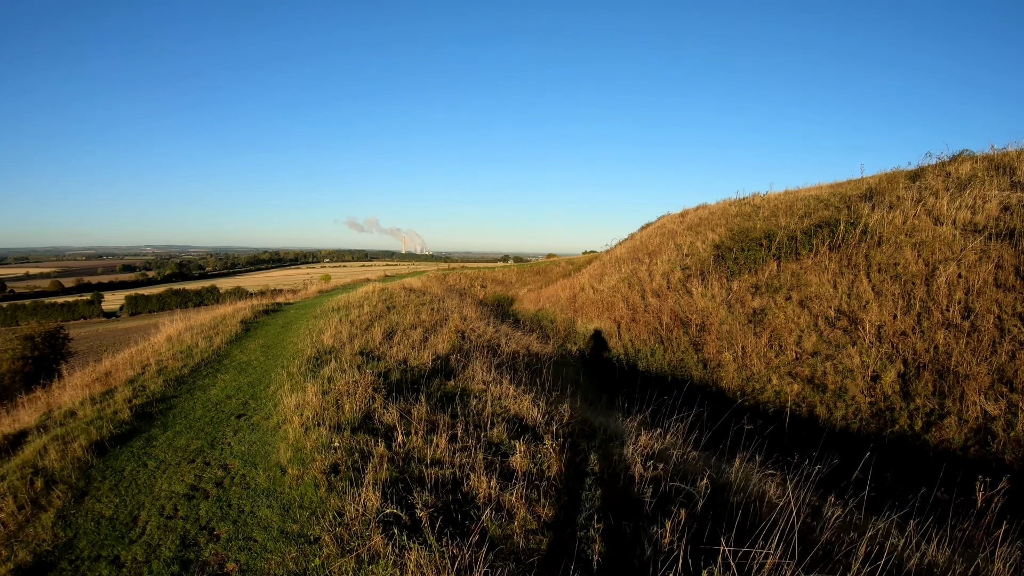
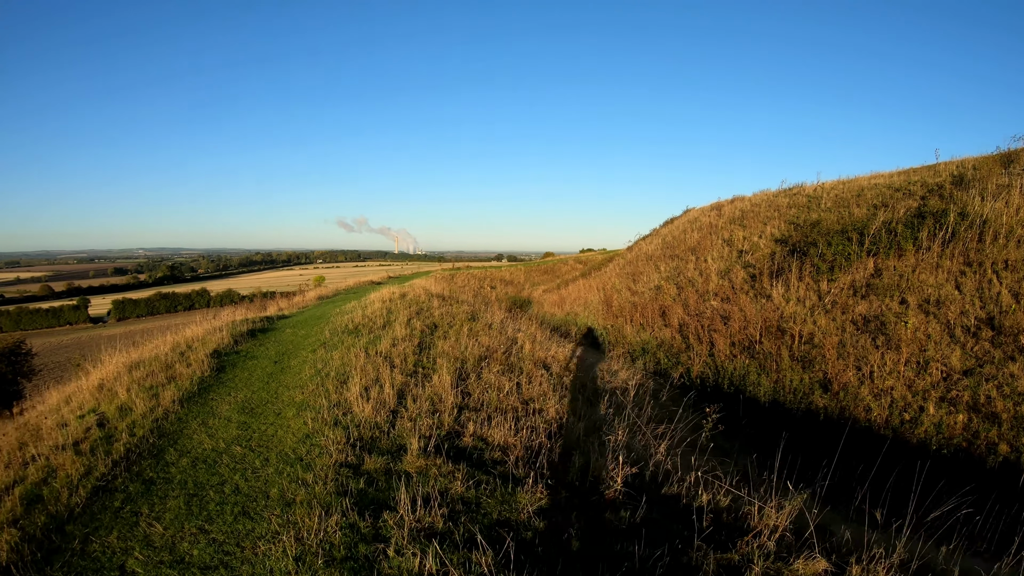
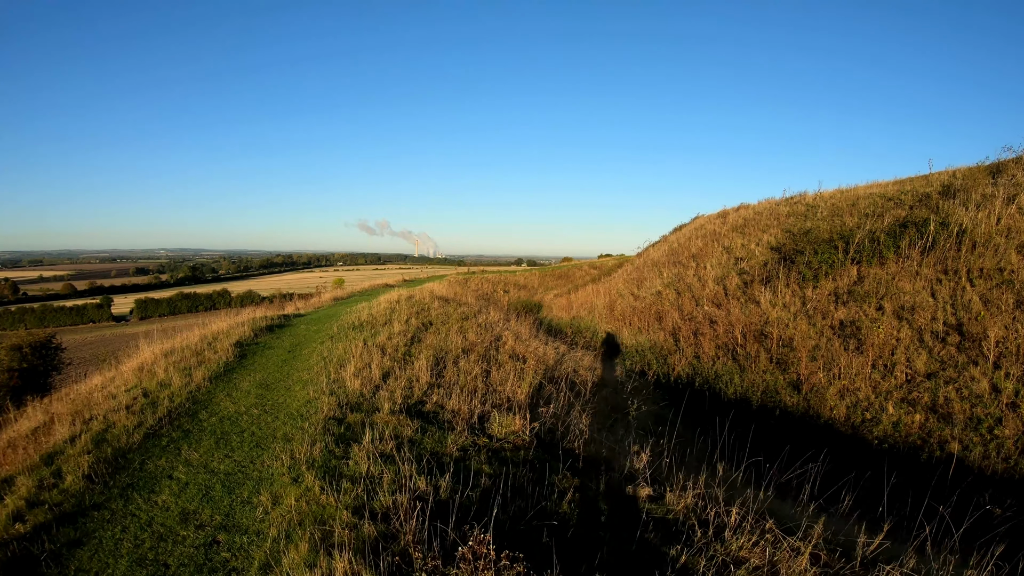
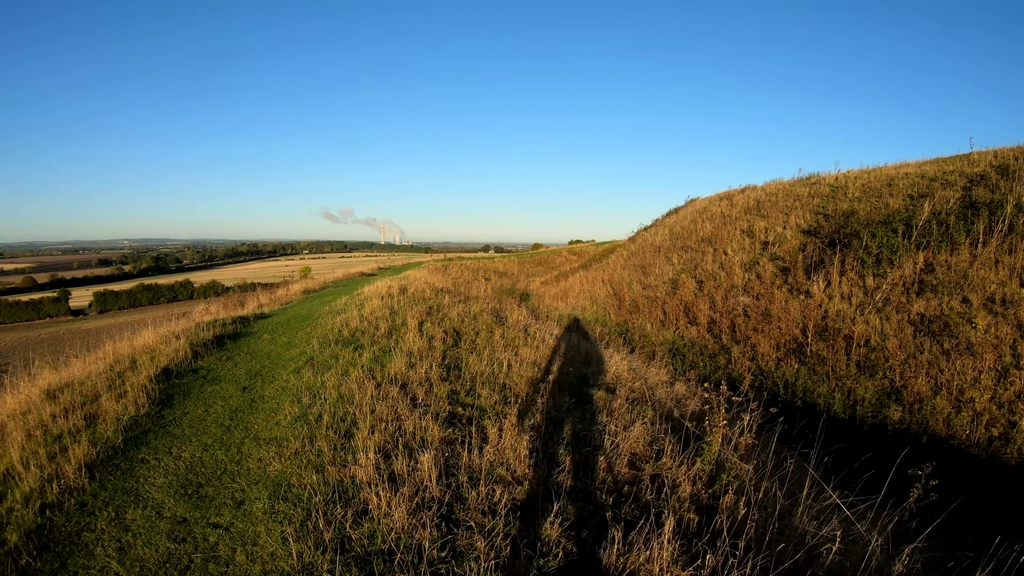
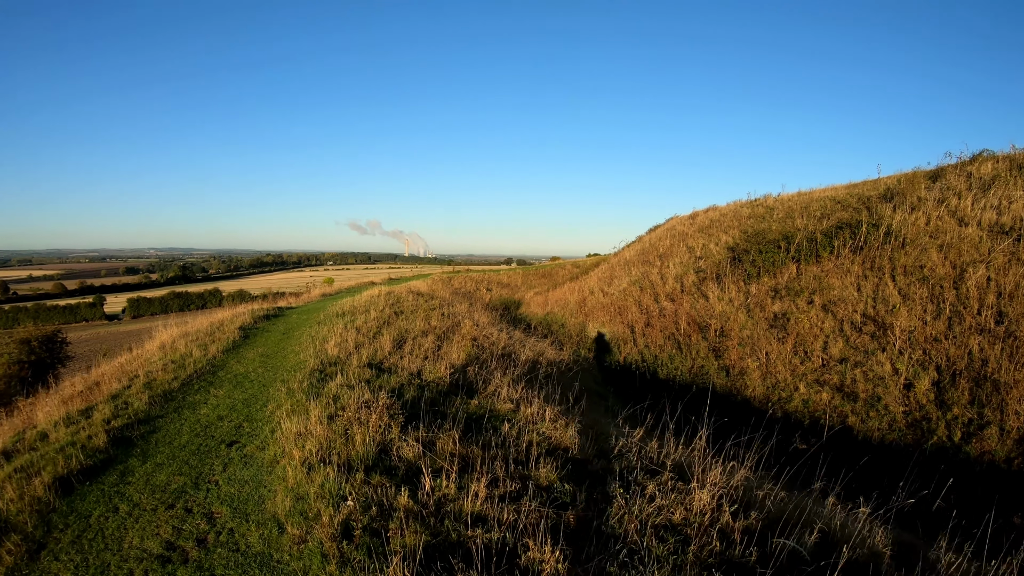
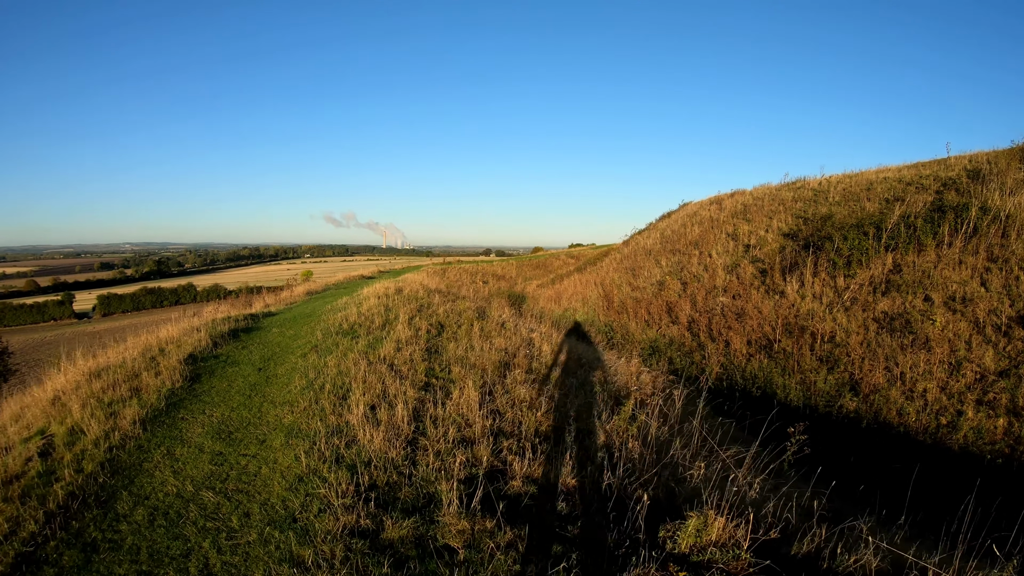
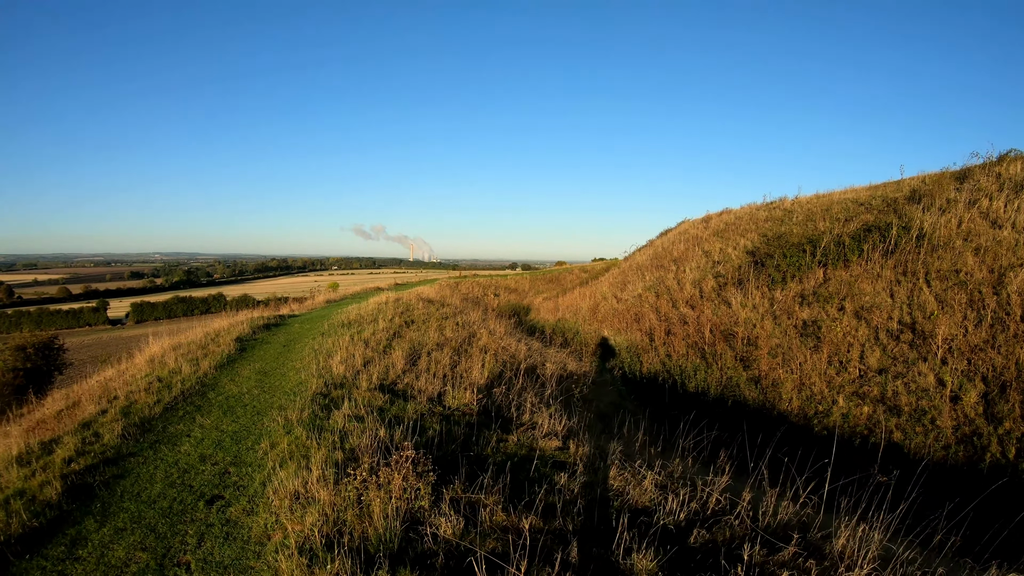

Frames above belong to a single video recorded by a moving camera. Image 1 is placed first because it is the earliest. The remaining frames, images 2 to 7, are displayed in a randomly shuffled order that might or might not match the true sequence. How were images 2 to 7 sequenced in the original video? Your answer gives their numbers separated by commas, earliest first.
5, 7, 3, 2, 6, 4
